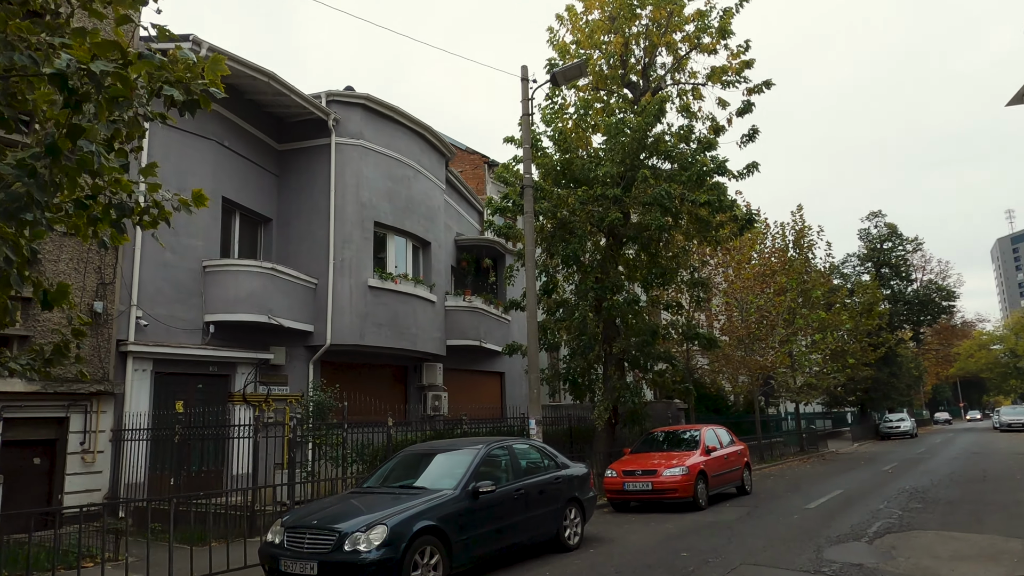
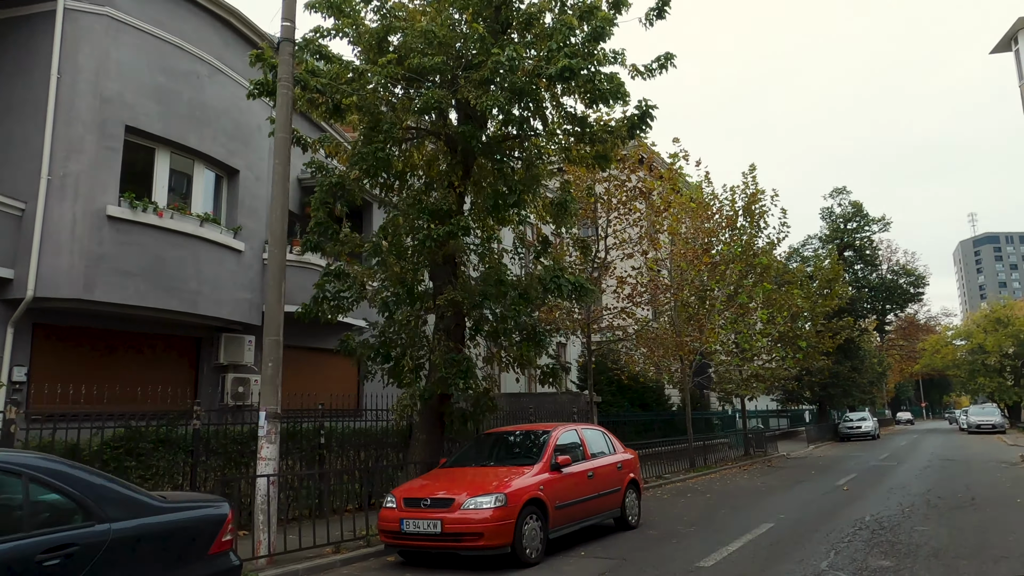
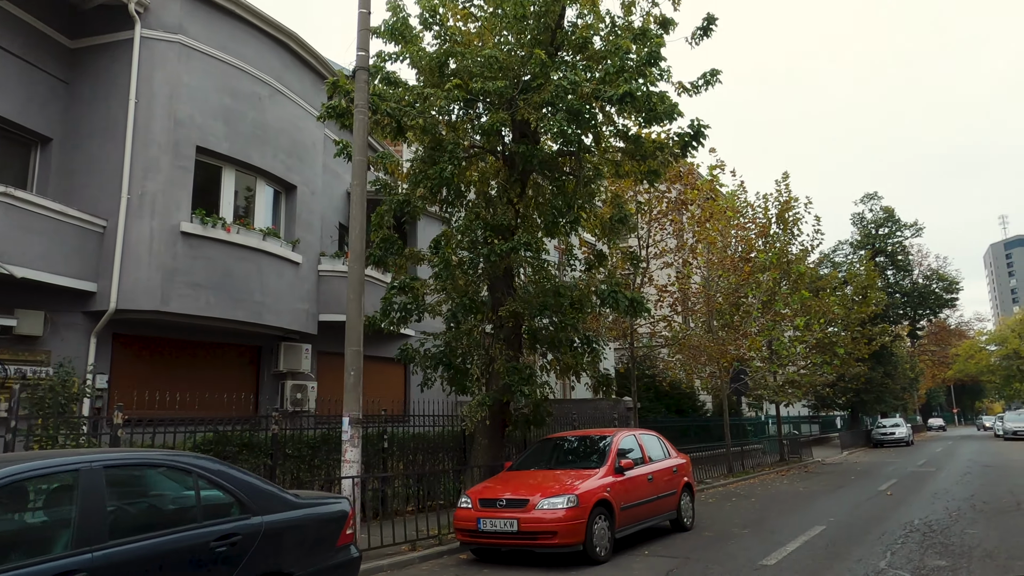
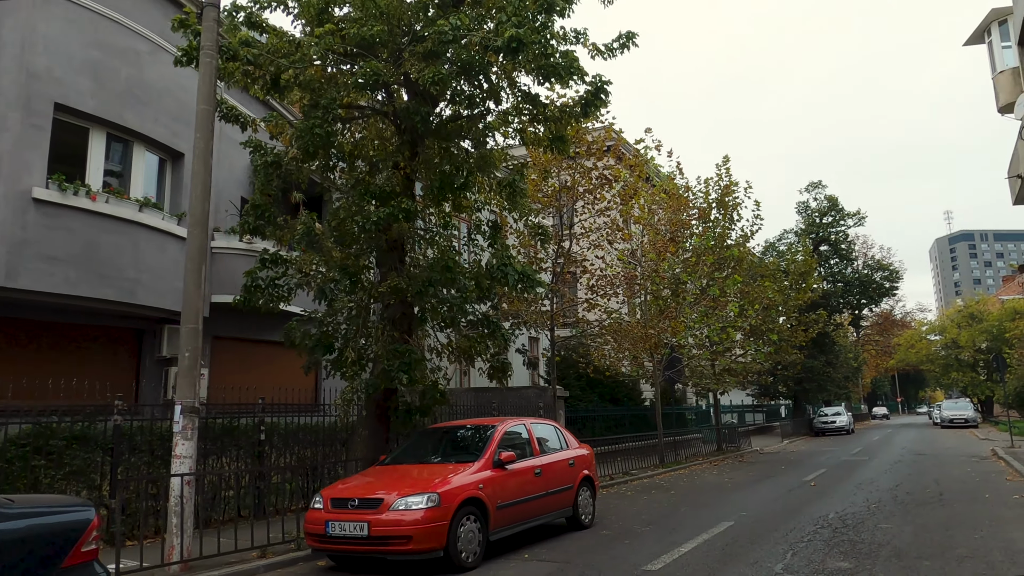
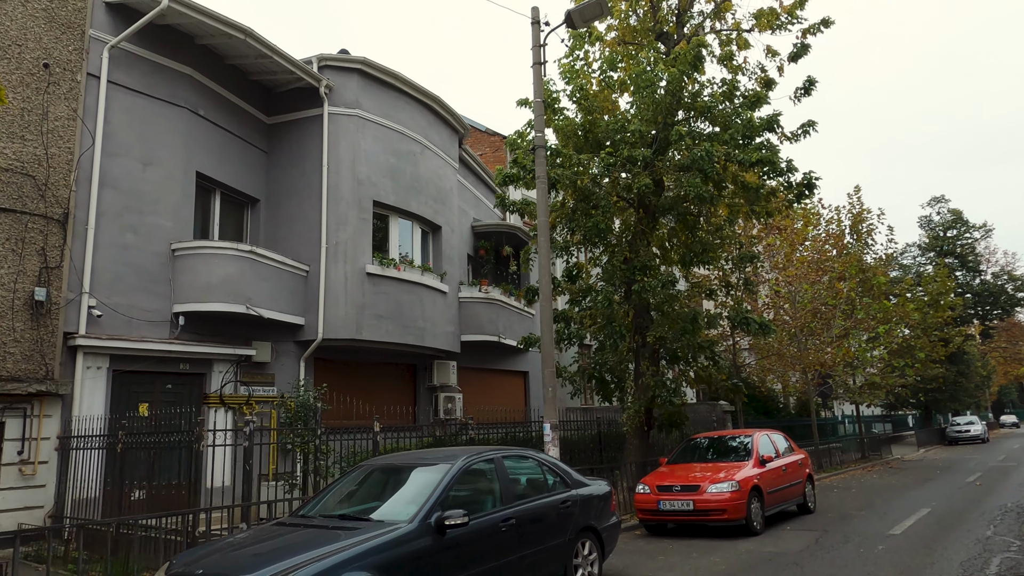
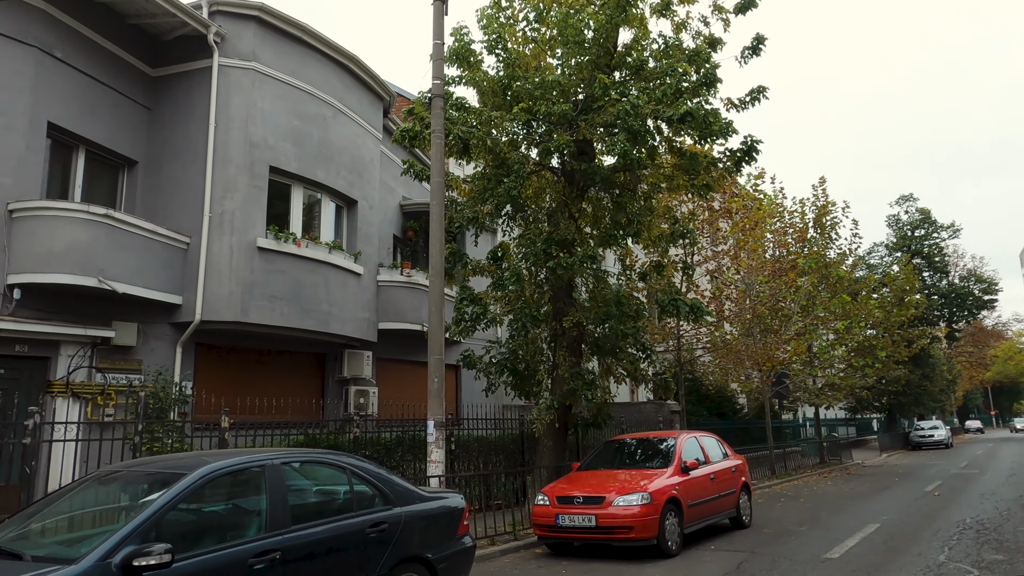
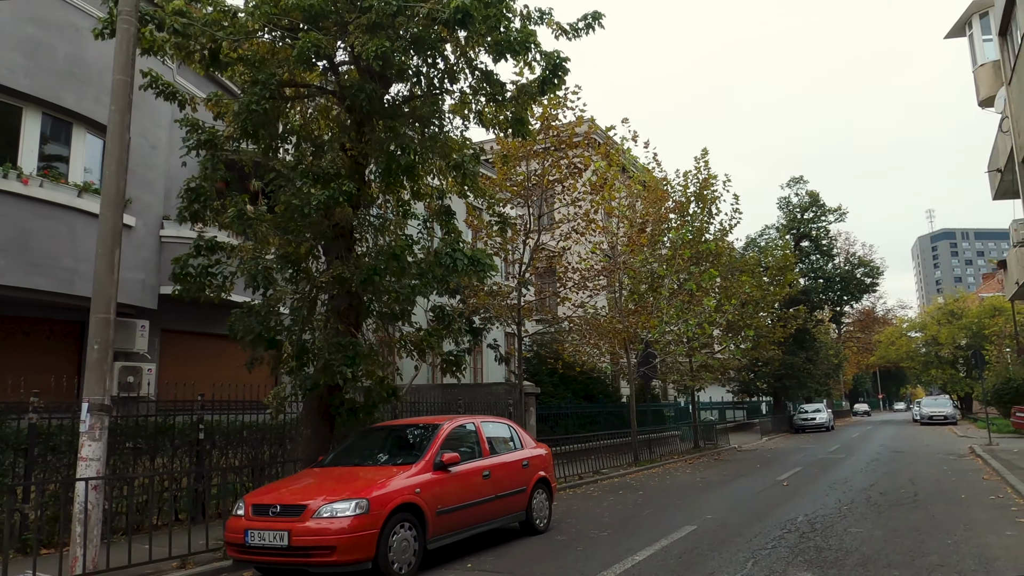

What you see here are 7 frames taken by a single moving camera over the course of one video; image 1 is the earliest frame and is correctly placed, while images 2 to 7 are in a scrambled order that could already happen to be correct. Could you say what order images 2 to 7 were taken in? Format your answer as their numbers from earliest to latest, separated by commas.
5, 6, 3, 2, 4, 7
